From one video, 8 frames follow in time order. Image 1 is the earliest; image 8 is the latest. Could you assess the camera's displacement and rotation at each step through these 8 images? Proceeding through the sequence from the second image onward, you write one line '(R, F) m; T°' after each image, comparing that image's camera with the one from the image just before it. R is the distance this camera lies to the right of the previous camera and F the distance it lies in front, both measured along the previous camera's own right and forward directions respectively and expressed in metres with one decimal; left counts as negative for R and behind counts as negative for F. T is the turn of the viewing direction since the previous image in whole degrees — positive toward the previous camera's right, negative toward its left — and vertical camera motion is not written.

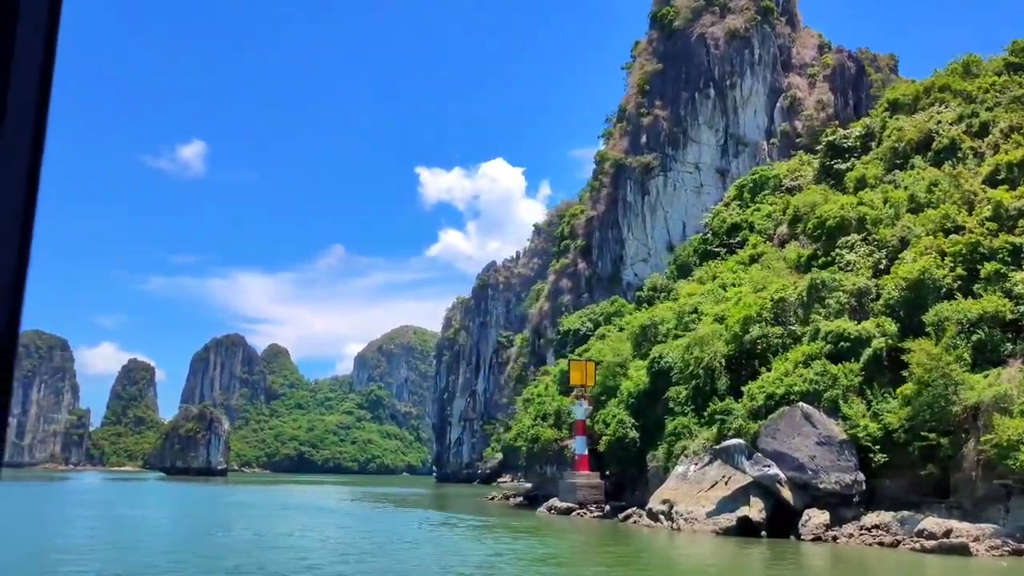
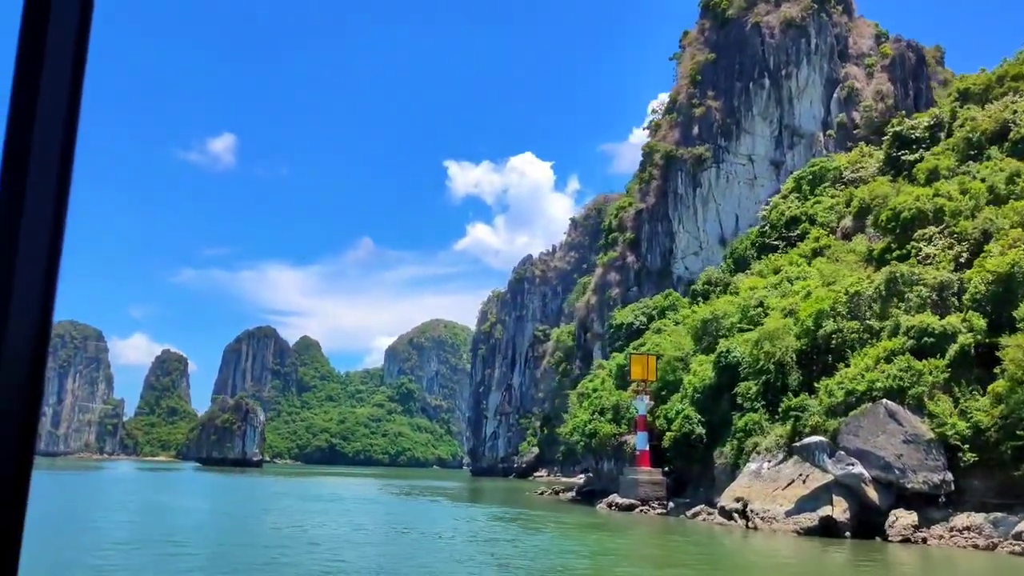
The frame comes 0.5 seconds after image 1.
(-1.0, +0.4) m; -2°
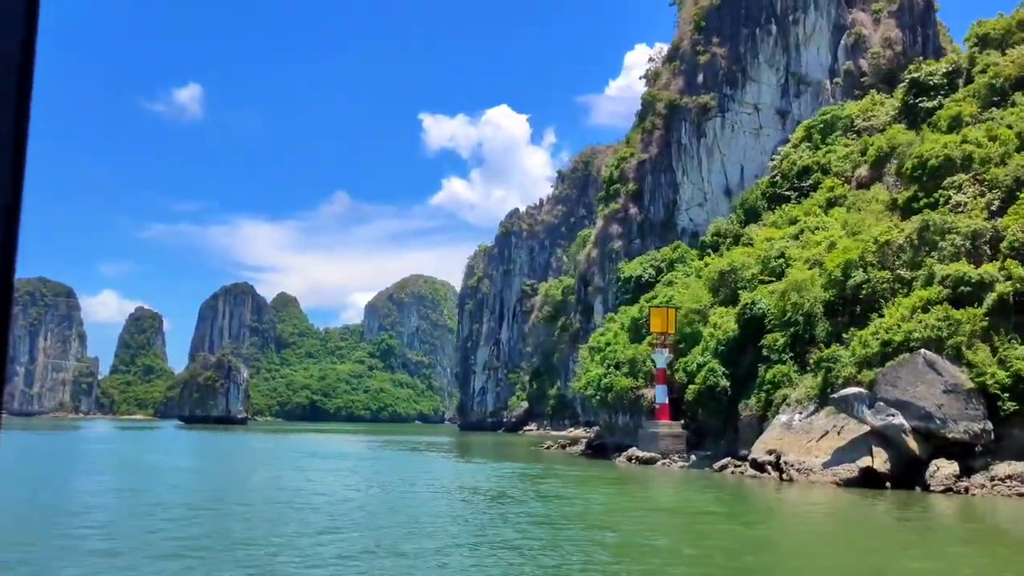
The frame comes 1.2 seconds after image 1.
(-1.2, +0.5) m; +1°
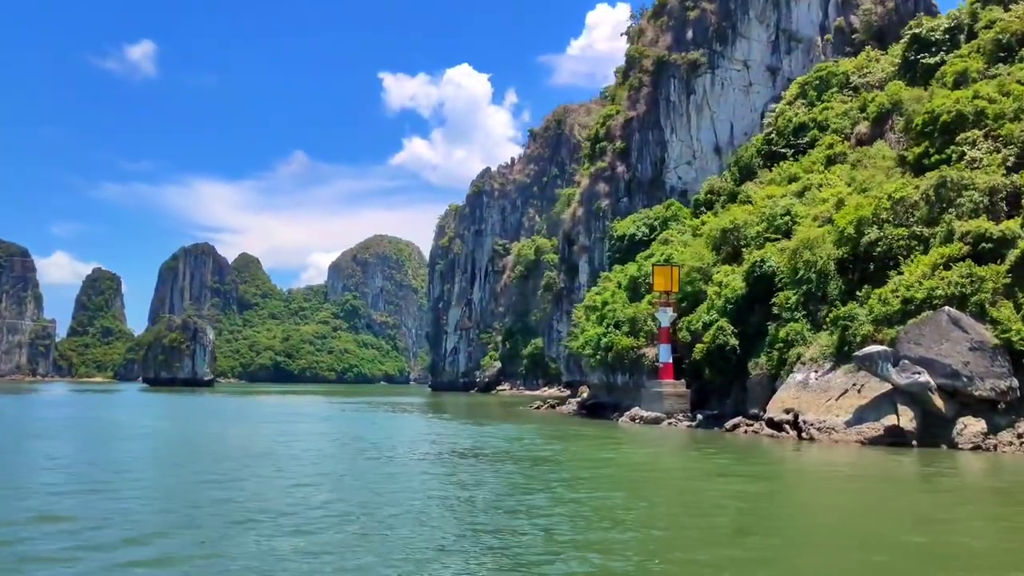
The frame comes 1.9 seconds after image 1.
(-1.2, +0.6) m; +2°
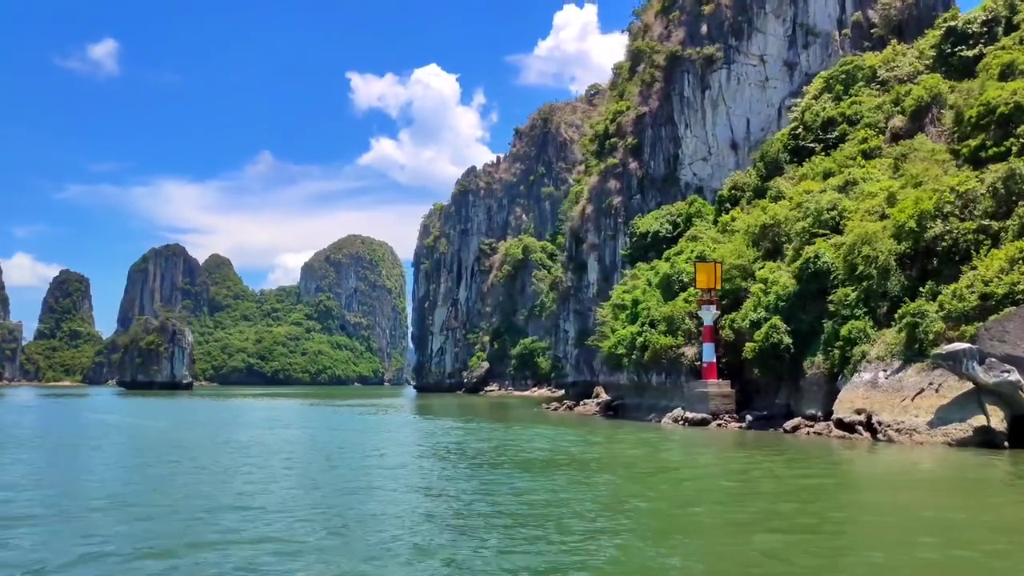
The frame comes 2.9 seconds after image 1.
(-2.1, +1.0) m; +2°
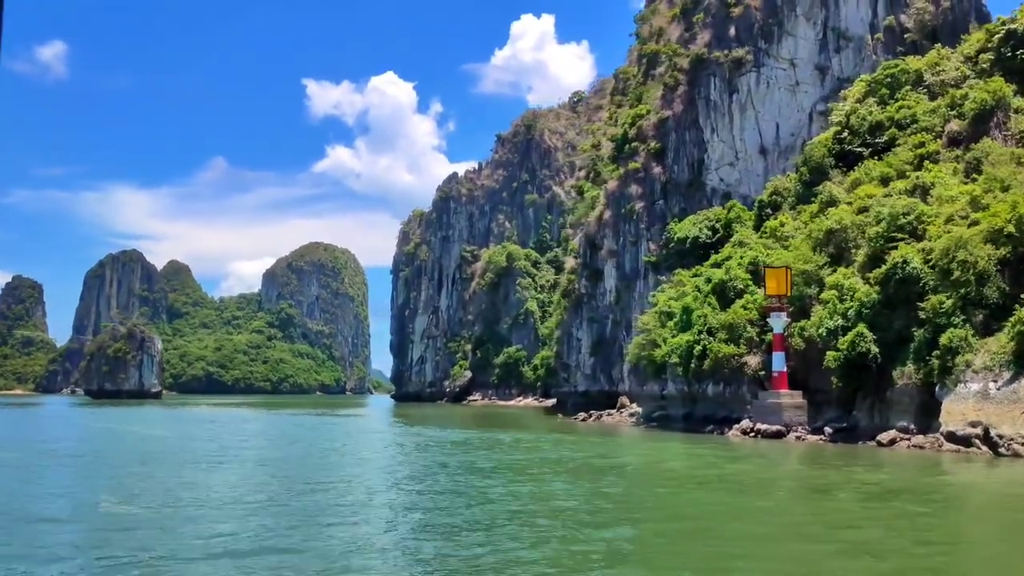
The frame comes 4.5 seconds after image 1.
(-3.0, +1.5) m; +3°
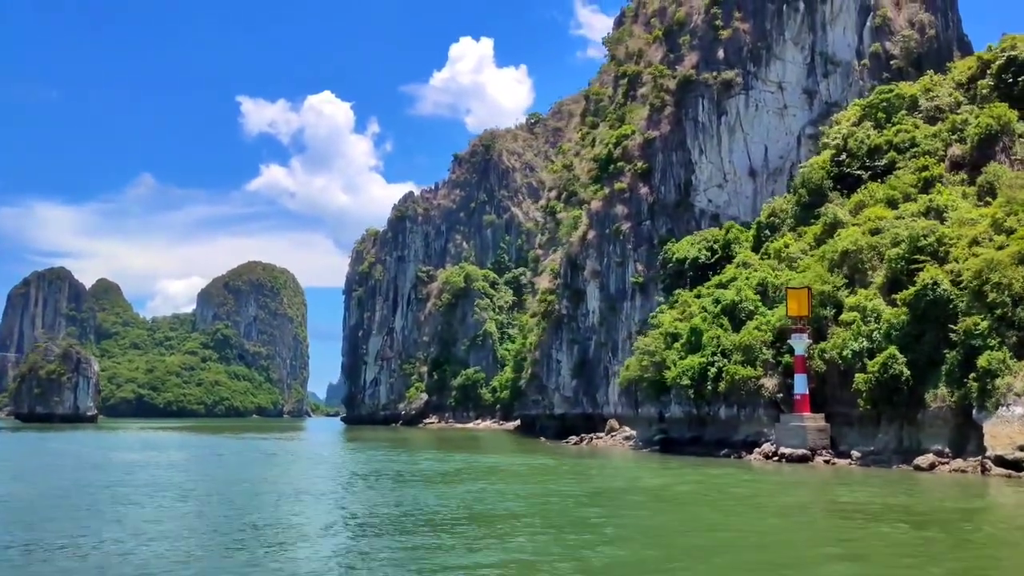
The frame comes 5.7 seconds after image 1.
(-2.3, +0.9) m; +4°
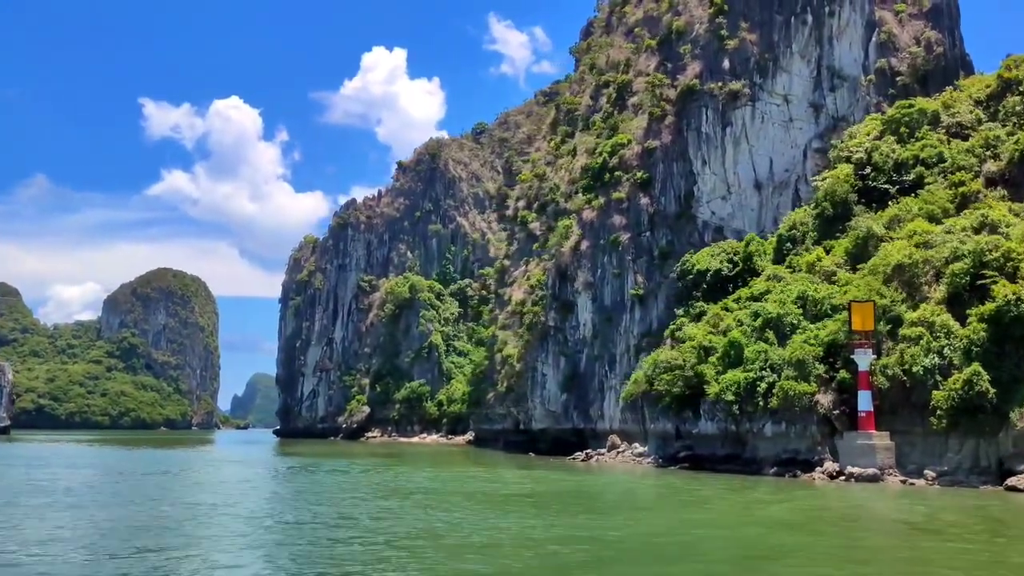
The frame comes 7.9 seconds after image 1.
(-3.9, +2.0) m; +5°
